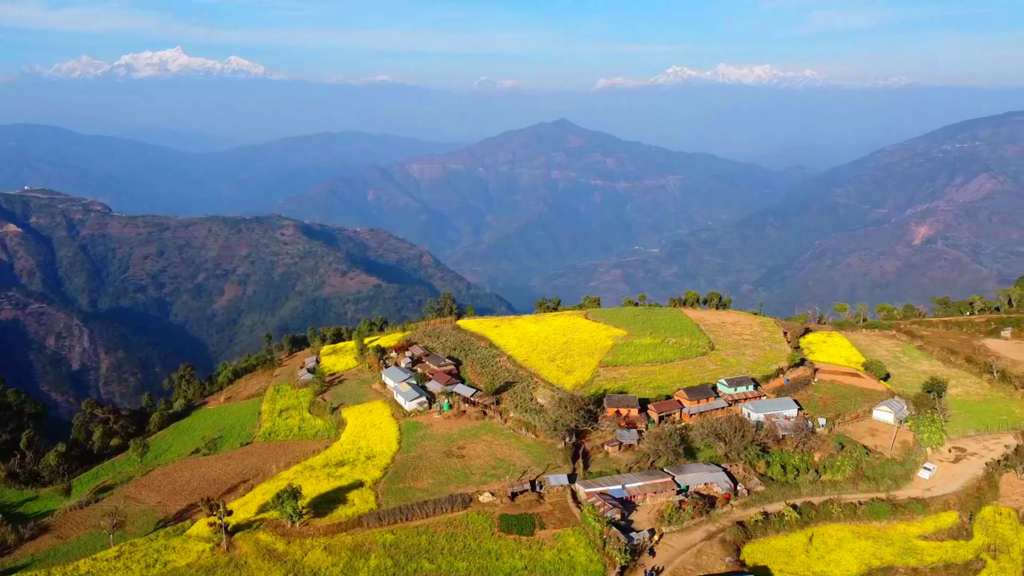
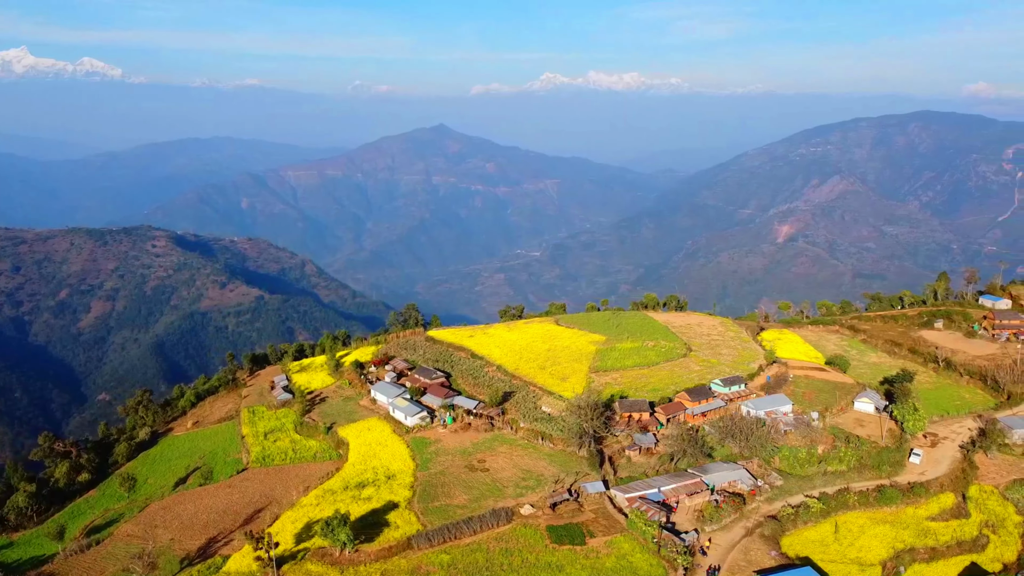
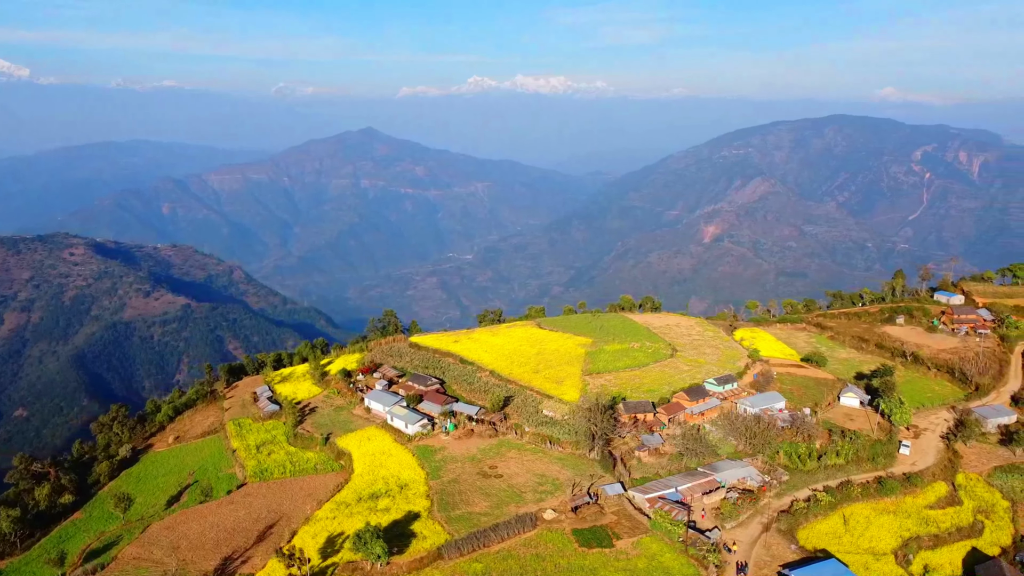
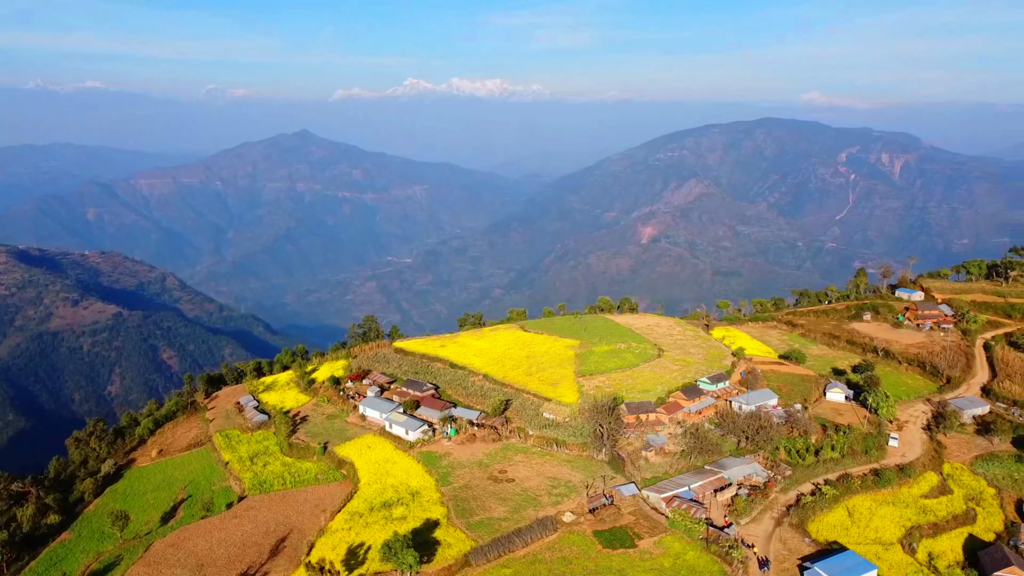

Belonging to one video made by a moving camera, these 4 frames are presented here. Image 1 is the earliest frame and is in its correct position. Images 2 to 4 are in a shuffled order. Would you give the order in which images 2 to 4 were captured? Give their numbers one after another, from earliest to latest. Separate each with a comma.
2, 3, 4
